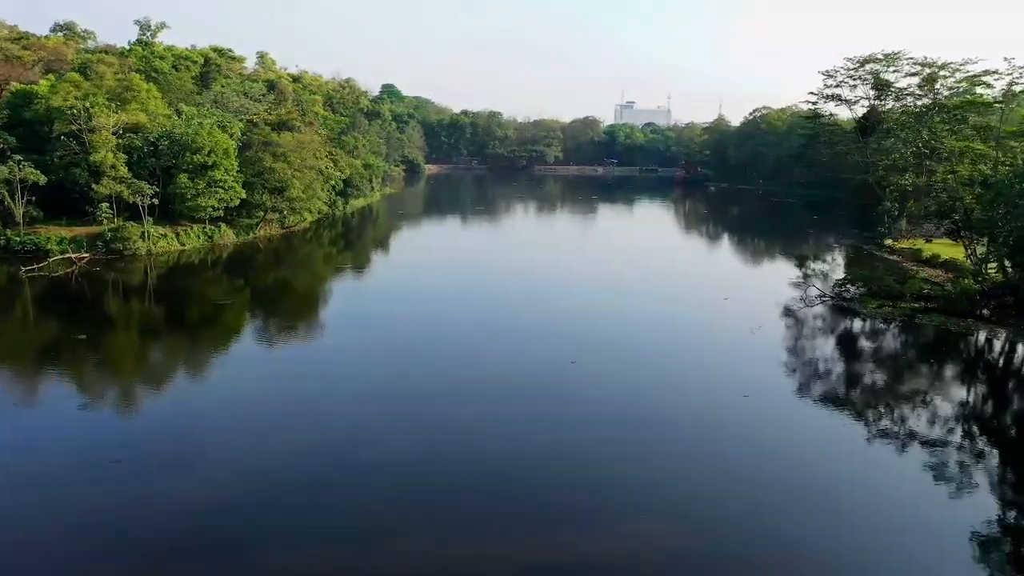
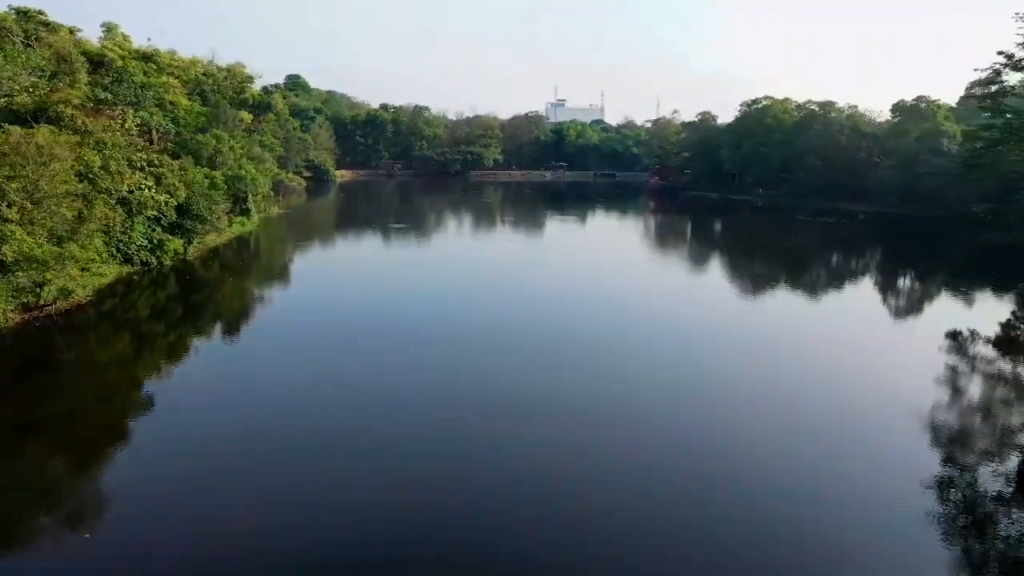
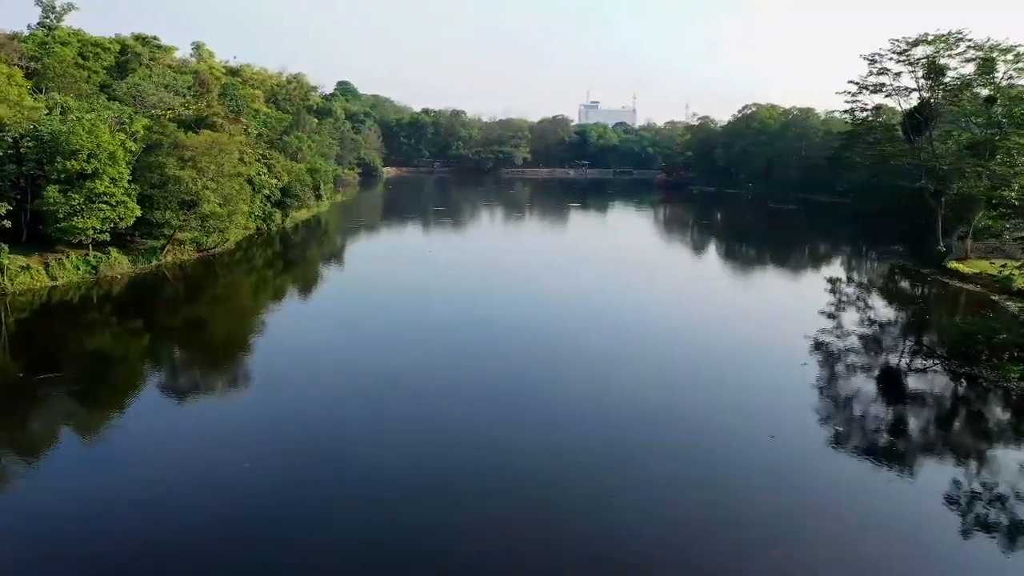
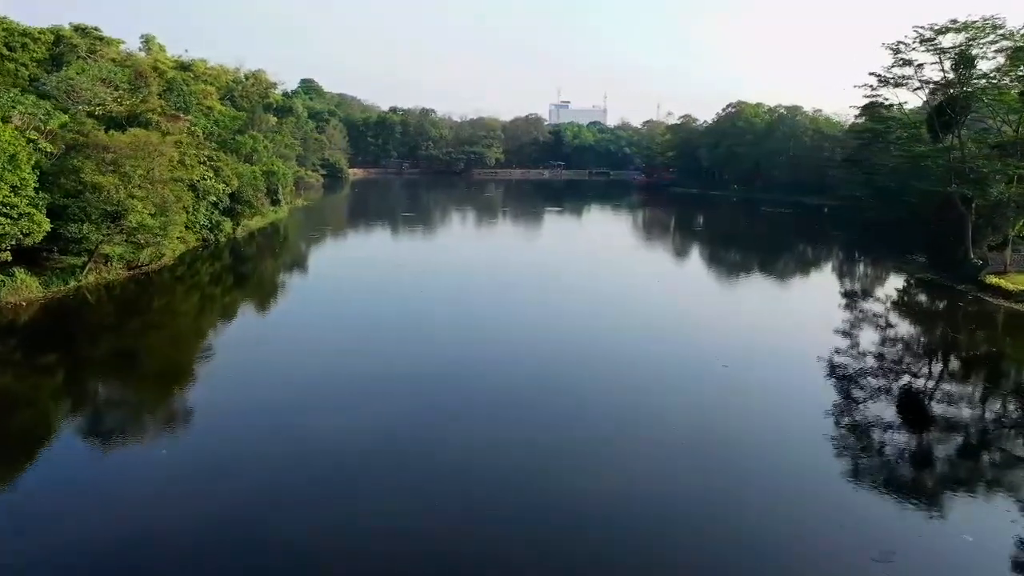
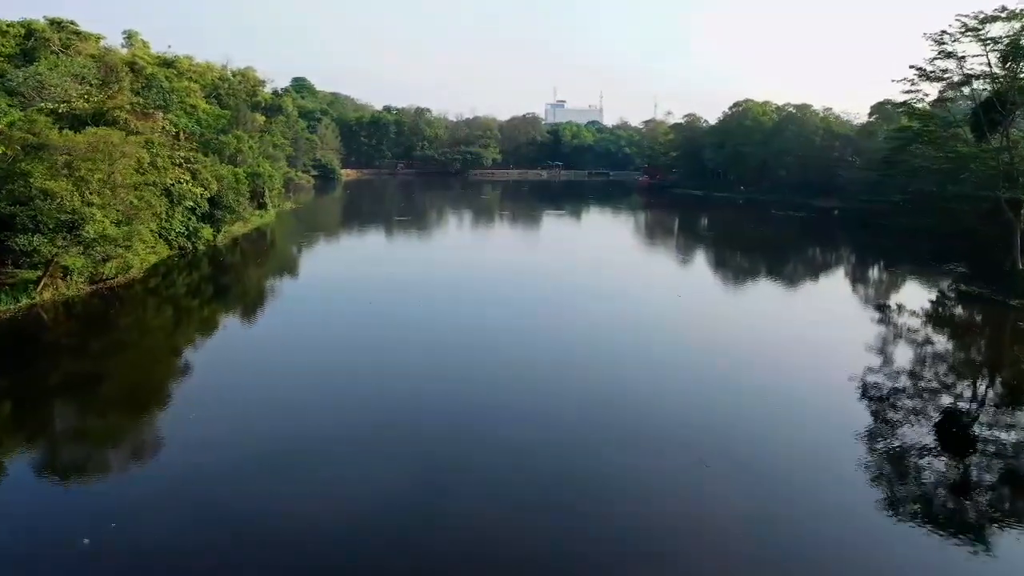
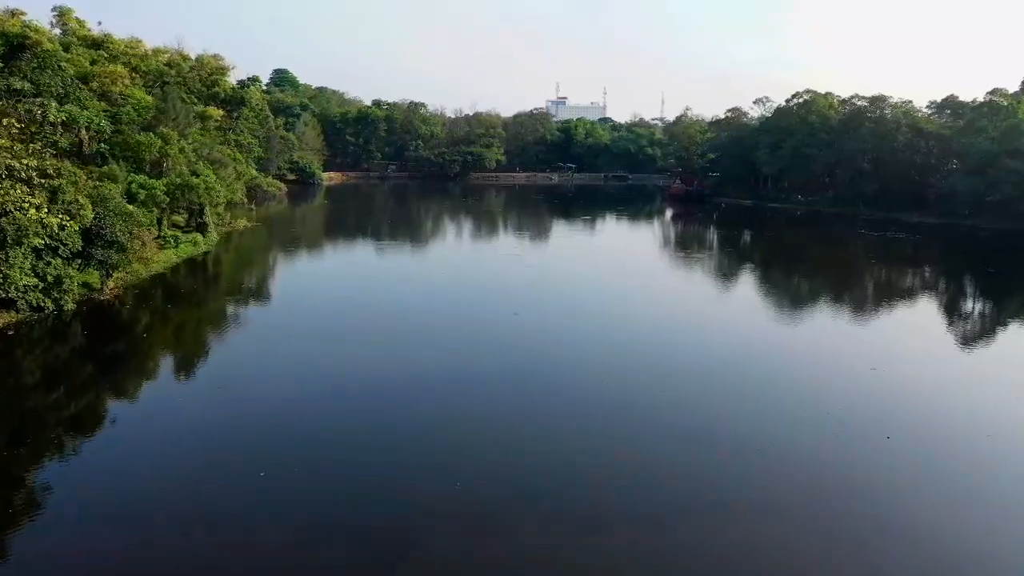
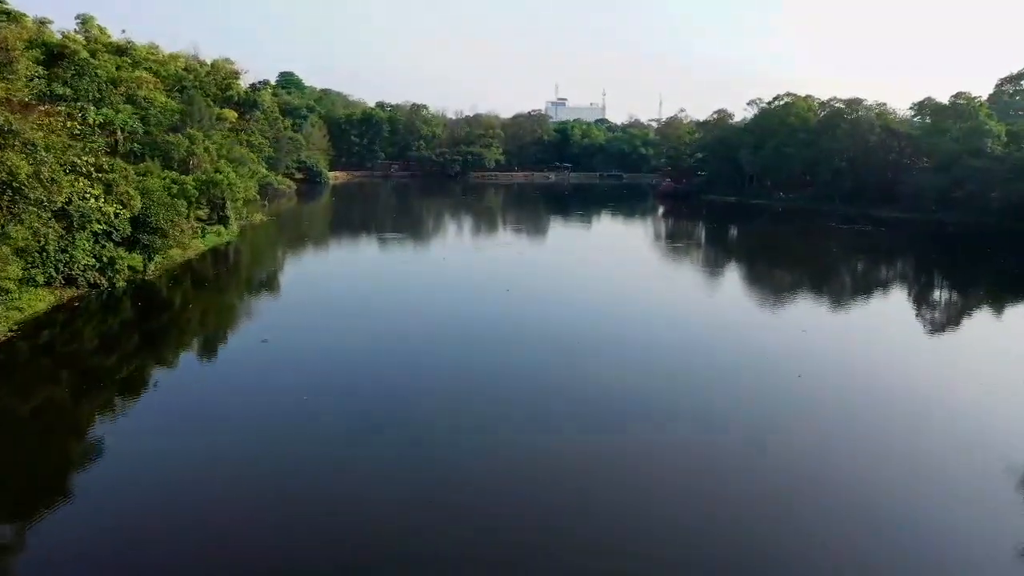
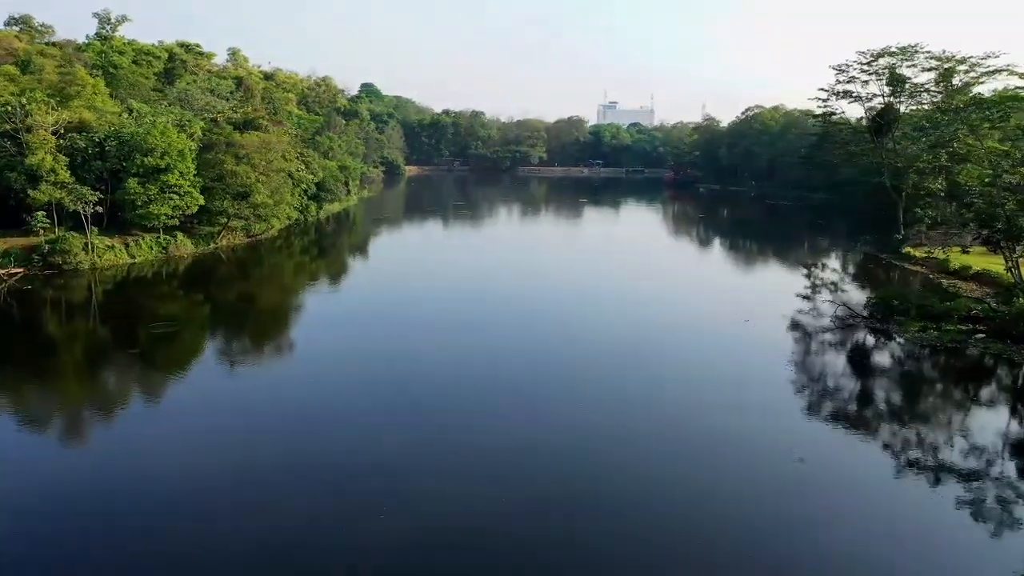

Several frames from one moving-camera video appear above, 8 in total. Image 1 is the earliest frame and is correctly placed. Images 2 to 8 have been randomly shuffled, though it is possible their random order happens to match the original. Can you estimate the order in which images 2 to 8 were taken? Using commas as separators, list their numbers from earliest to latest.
8, 3, 4, 5, 2, 7, 6
